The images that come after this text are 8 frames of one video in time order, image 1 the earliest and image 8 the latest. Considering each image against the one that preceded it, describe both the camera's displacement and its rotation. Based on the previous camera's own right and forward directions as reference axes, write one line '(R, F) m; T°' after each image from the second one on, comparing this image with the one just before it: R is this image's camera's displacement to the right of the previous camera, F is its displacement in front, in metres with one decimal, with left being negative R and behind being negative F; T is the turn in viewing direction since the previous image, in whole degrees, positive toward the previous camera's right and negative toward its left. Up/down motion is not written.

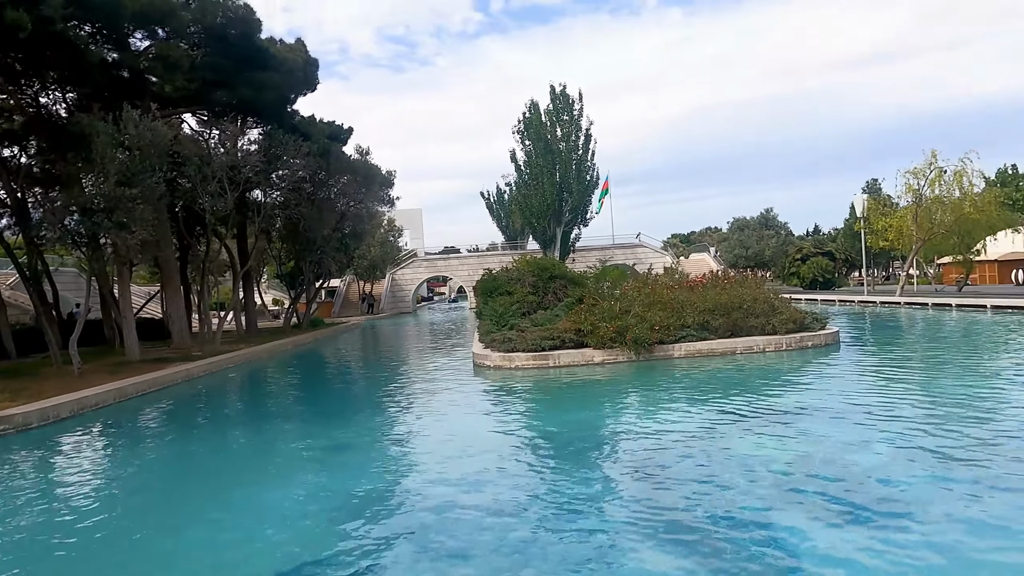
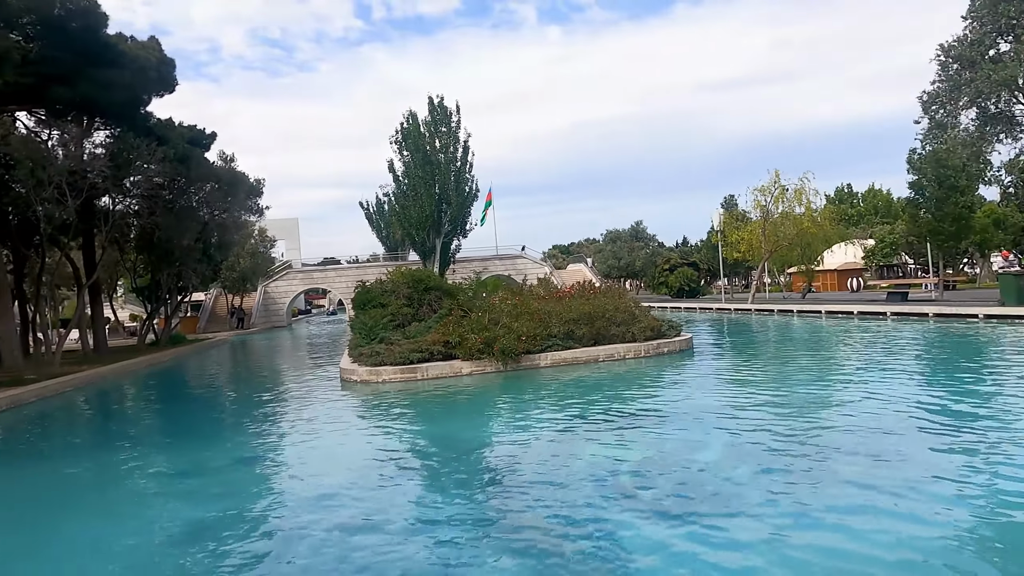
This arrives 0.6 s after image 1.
(+0.3, -0.1) m; +9°
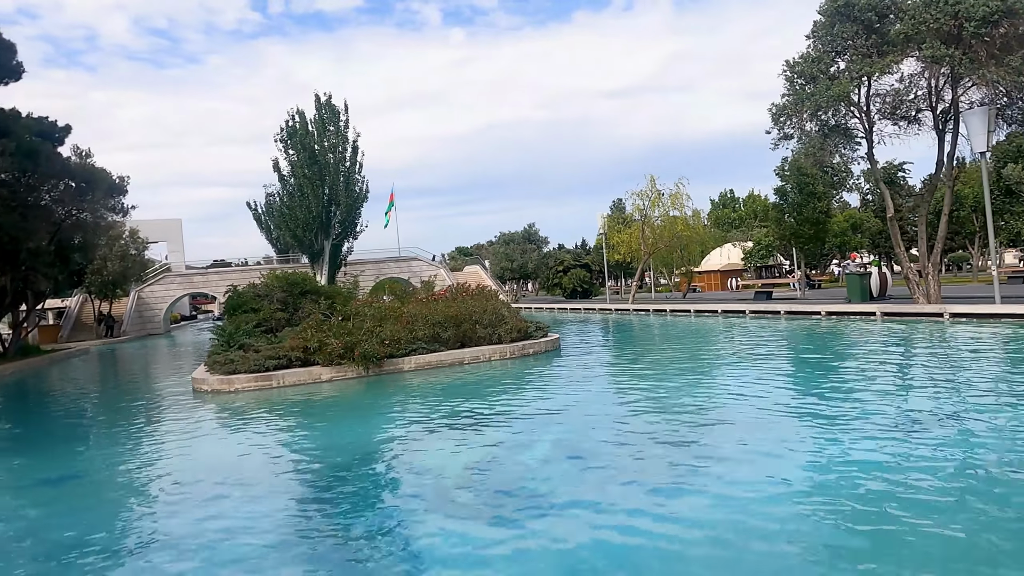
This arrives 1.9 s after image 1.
(+0.8, -0.1) m; +8°
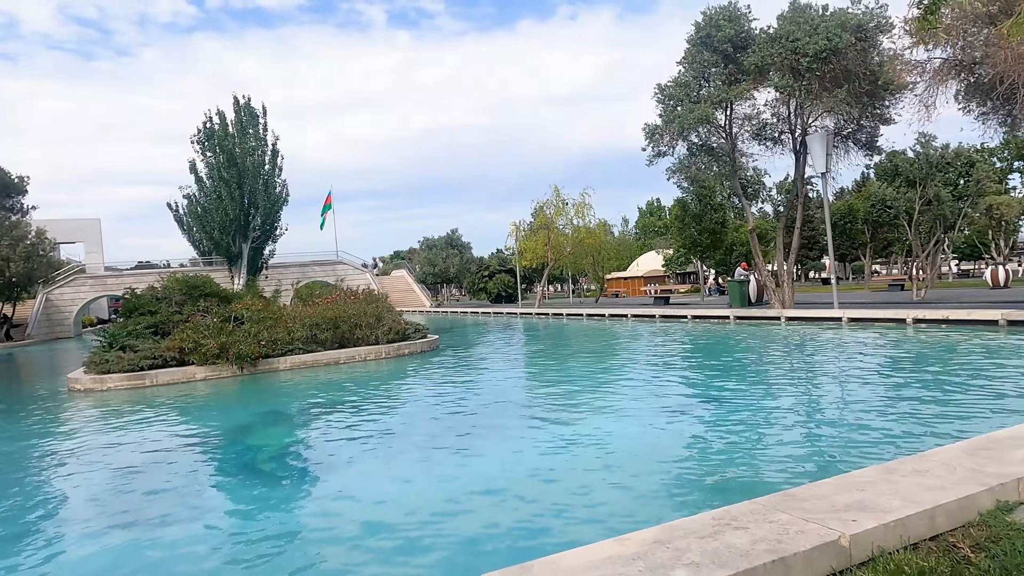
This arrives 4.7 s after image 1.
(+1.5, -1.2) m; +5°
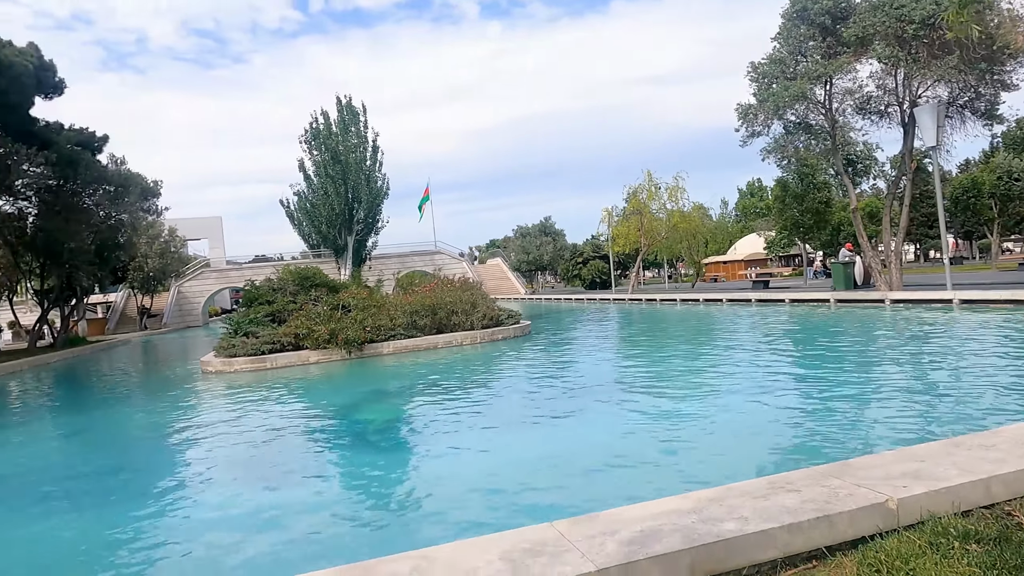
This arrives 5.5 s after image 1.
(+0.2, -0.4) m; -8°
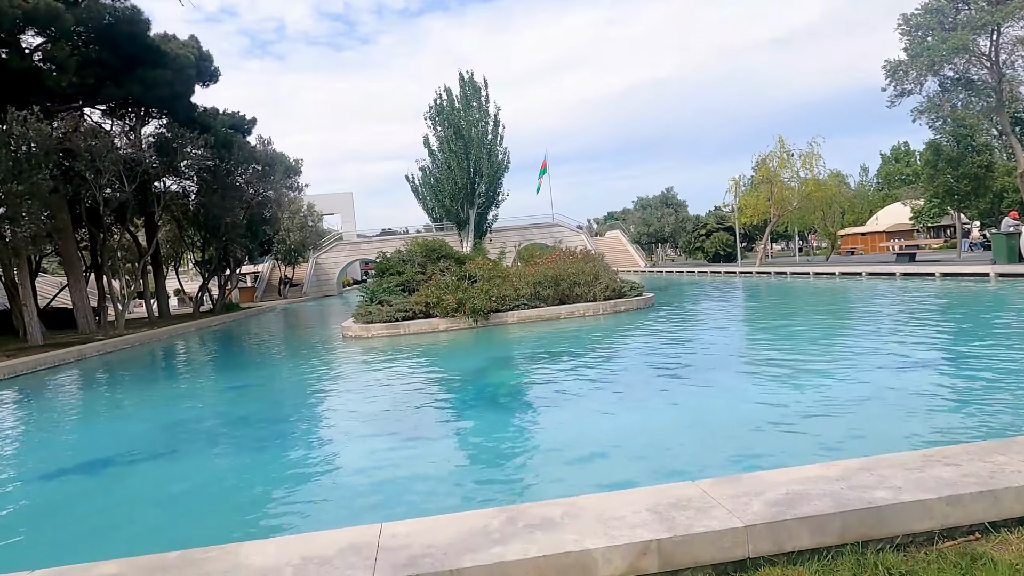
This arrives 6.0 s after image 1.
(-0.1, -0.1) m; -10°
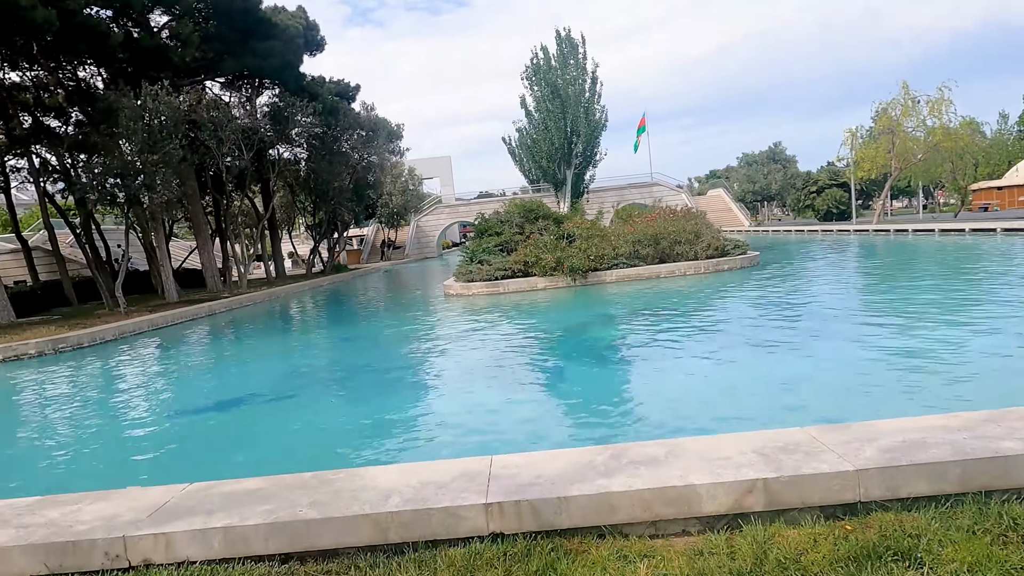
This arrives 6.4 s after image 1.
(0.0, -0.1) m; -8°
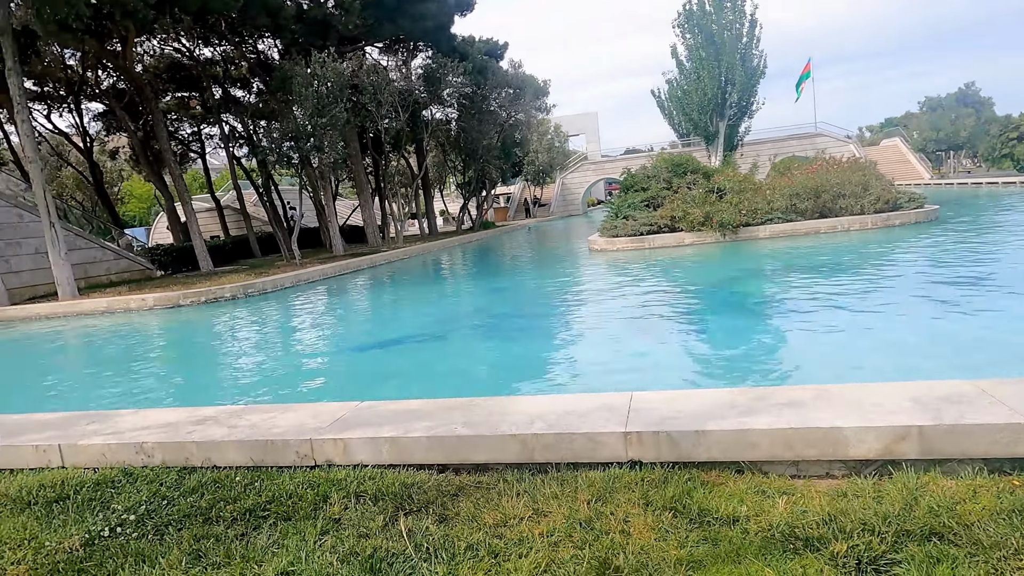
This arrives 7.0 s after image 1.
(0.0, -0.1) m; -12°
